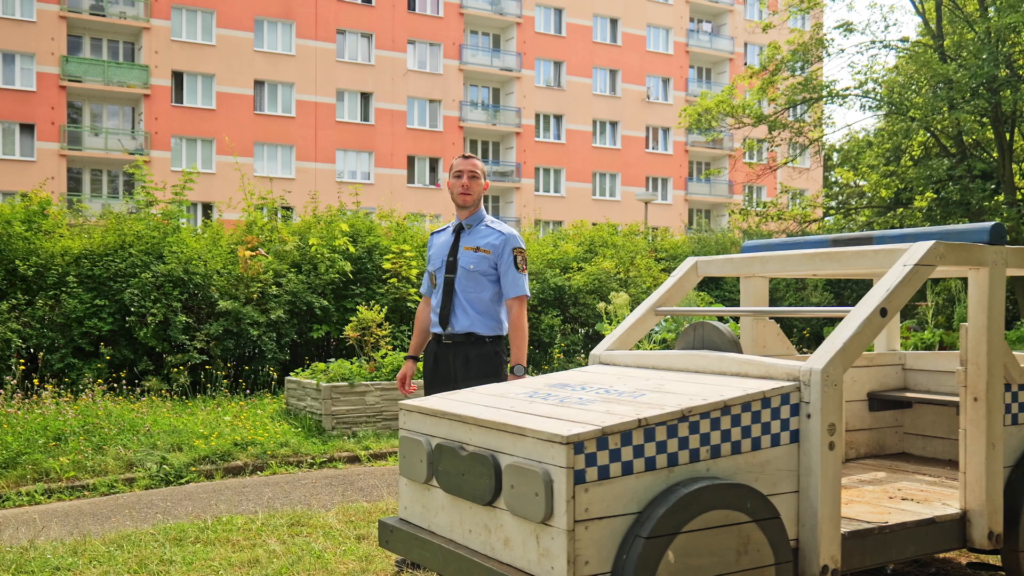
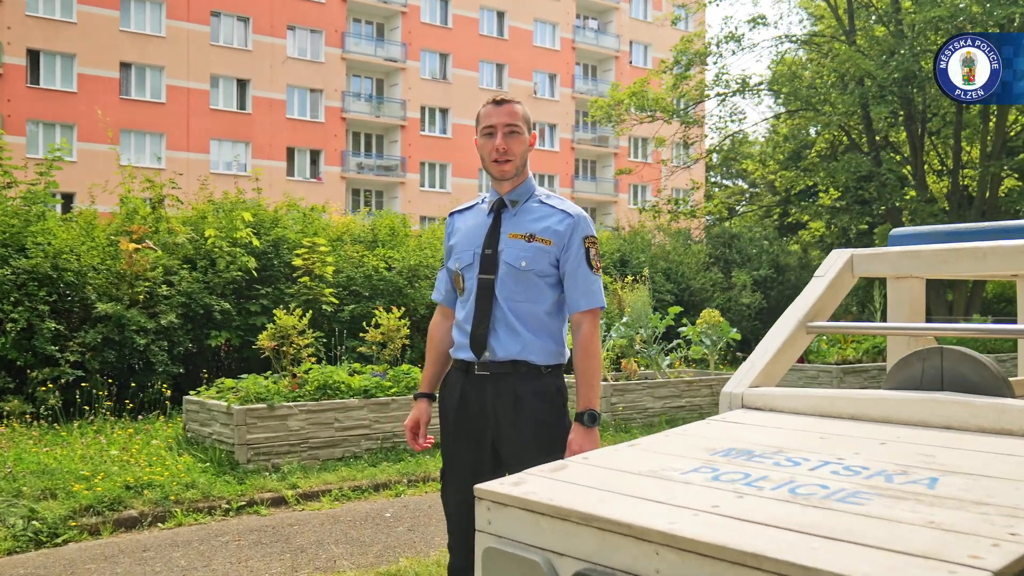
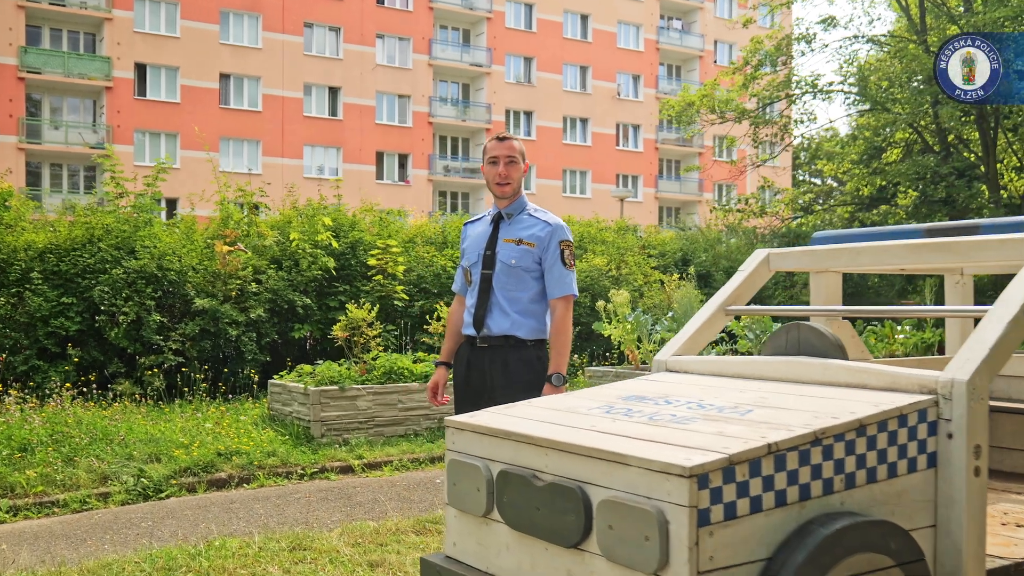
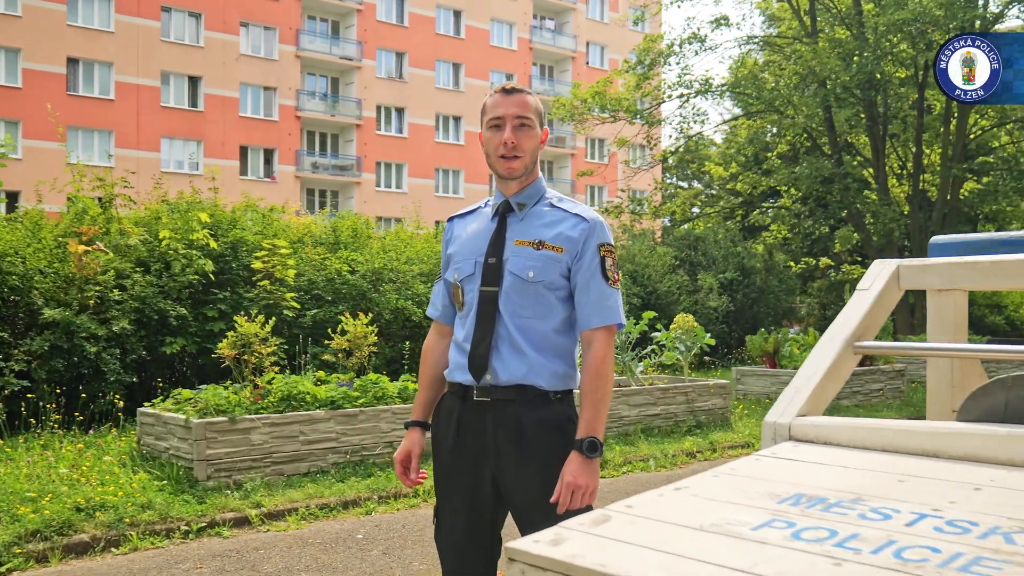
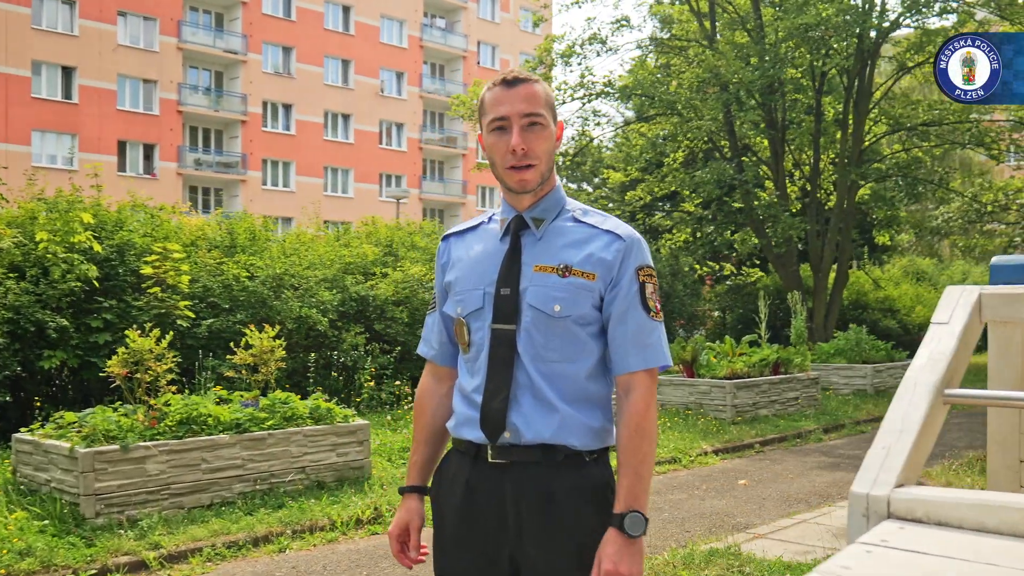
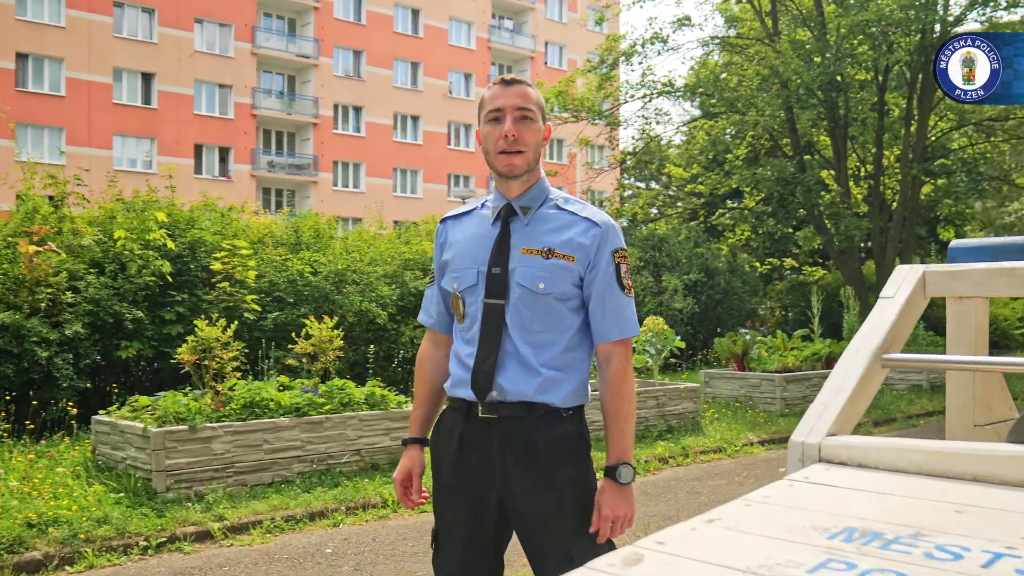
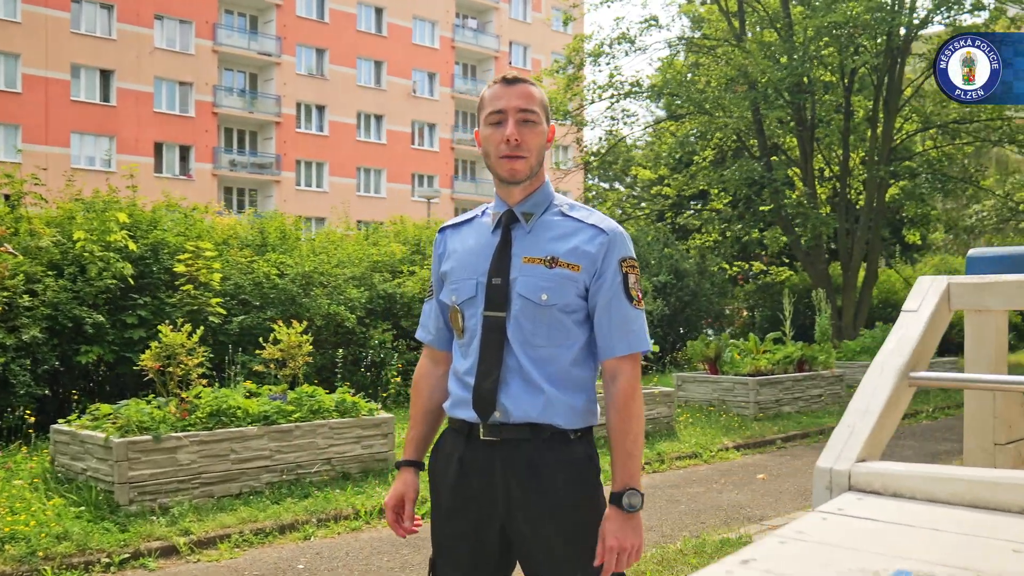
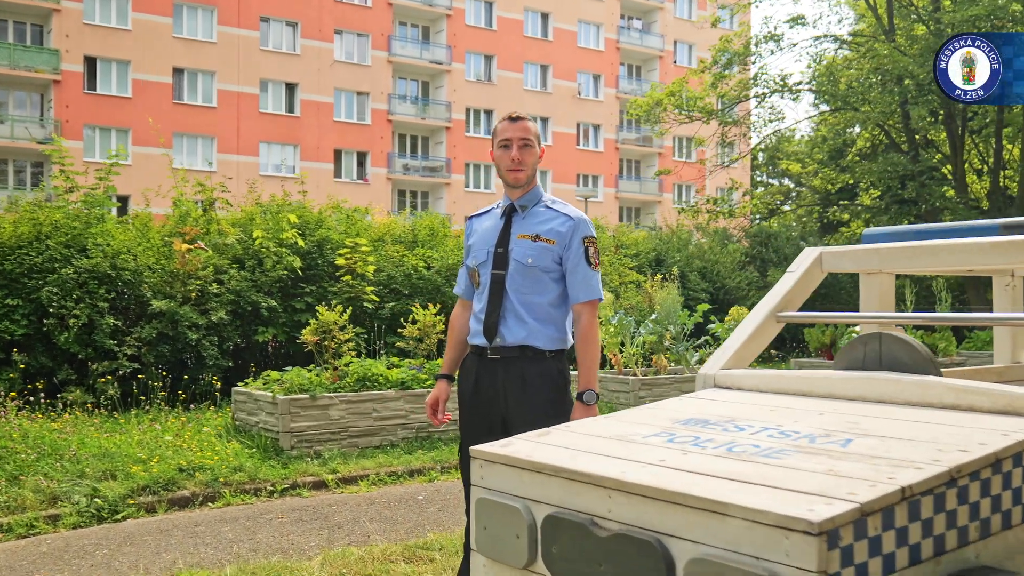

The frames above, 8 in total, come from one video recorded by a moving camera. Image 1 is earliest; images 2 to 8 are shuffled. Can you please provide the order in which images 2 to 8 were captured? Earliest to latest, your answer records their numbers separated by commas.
3, 8, 2, 4, 6, 7, 5
